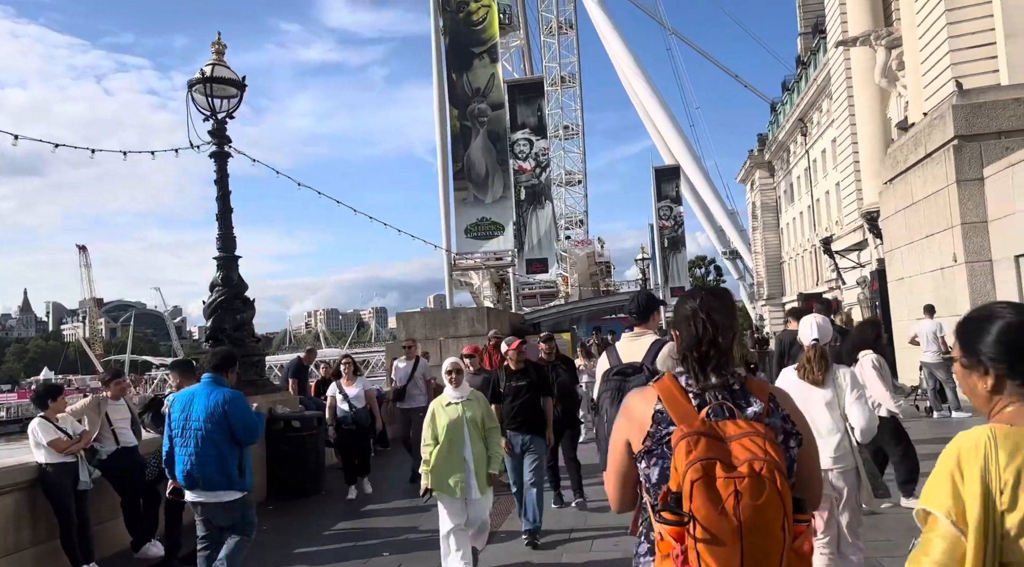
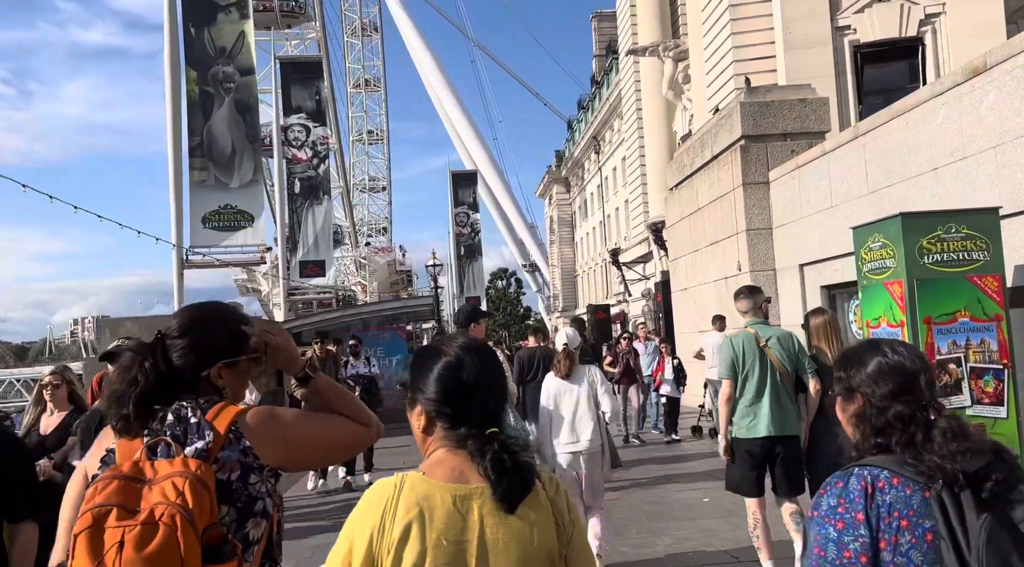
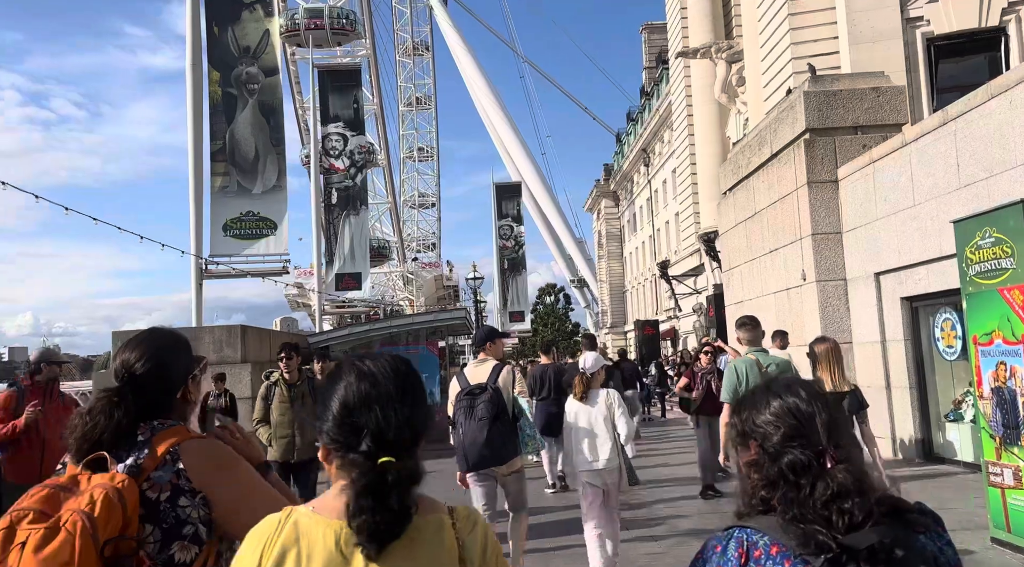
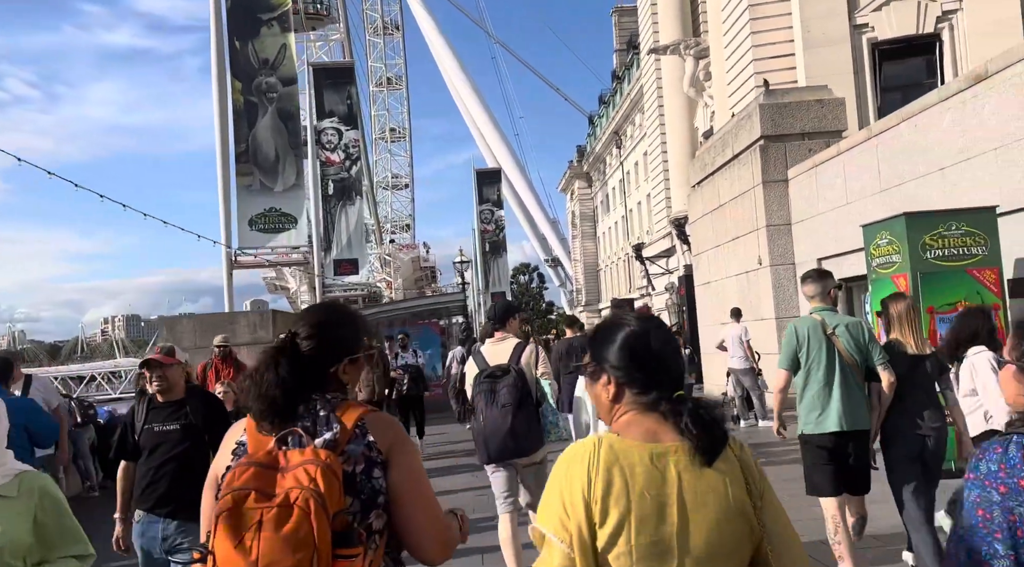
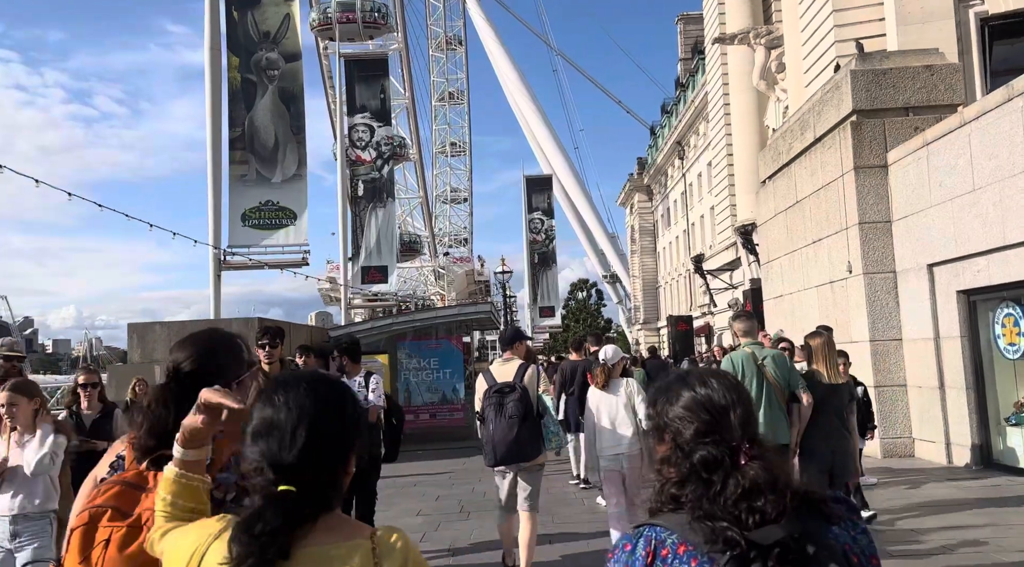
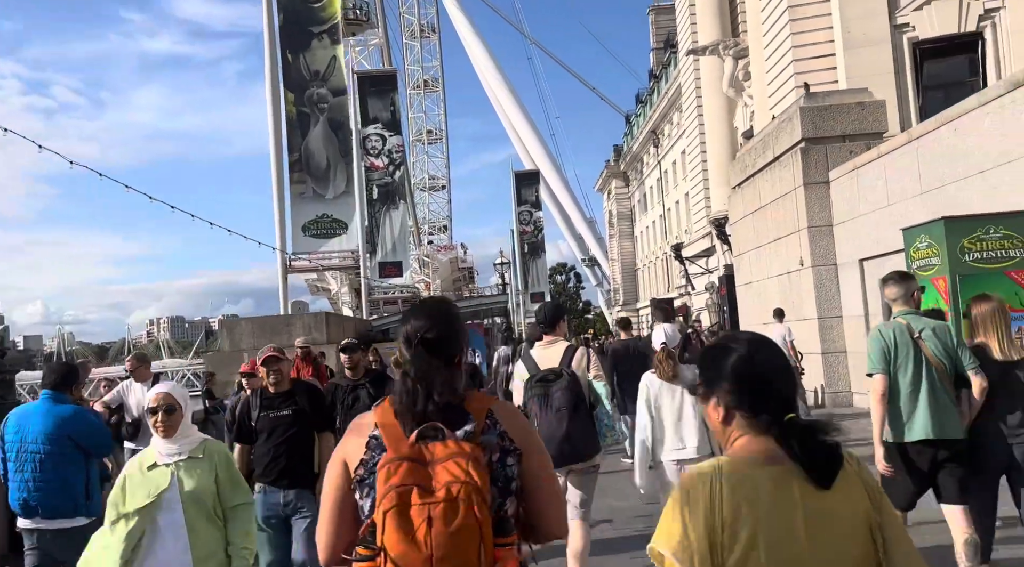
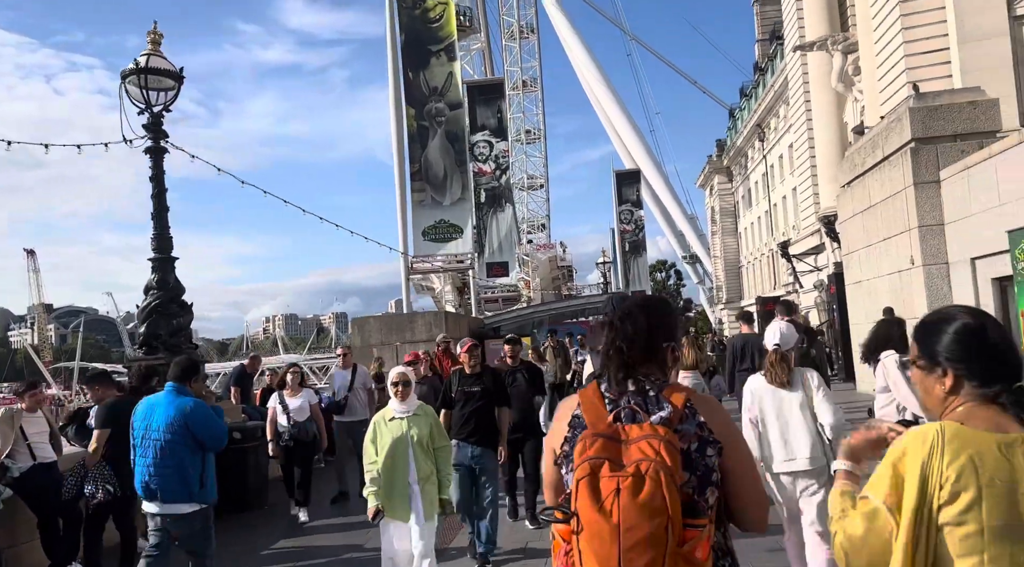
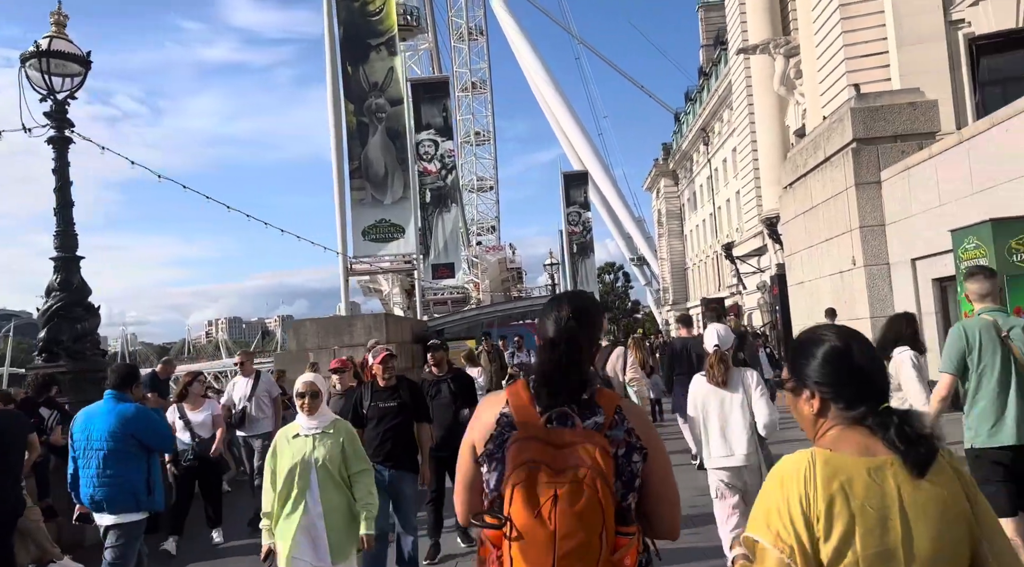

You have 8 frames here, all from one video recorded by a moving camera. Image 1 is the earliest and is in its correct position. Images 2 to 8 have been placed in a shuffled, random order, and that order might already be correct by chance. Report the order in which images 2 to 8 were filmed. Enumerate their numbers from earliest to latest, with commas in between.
7, 8, 6, 4, 2, 3, 5
